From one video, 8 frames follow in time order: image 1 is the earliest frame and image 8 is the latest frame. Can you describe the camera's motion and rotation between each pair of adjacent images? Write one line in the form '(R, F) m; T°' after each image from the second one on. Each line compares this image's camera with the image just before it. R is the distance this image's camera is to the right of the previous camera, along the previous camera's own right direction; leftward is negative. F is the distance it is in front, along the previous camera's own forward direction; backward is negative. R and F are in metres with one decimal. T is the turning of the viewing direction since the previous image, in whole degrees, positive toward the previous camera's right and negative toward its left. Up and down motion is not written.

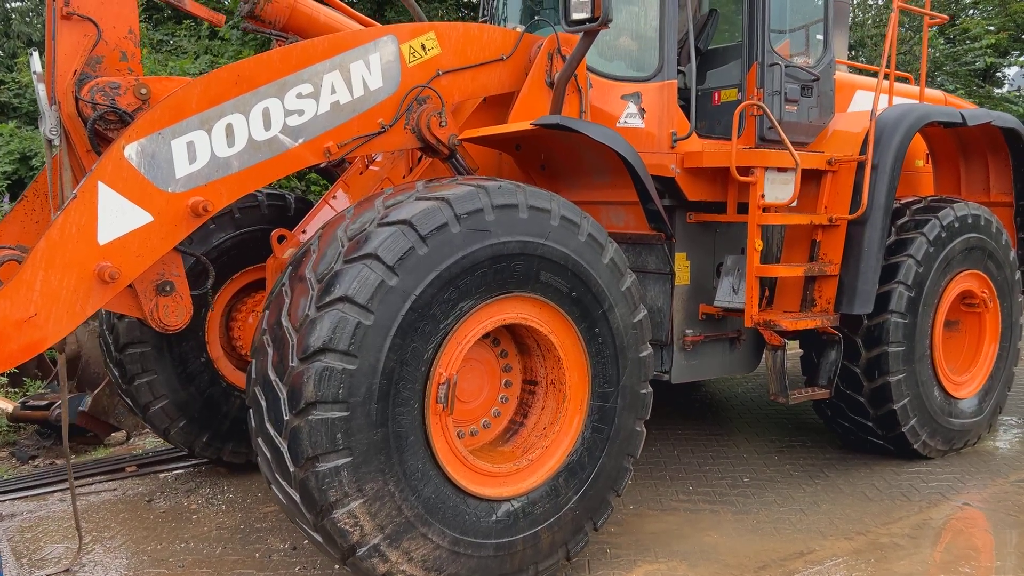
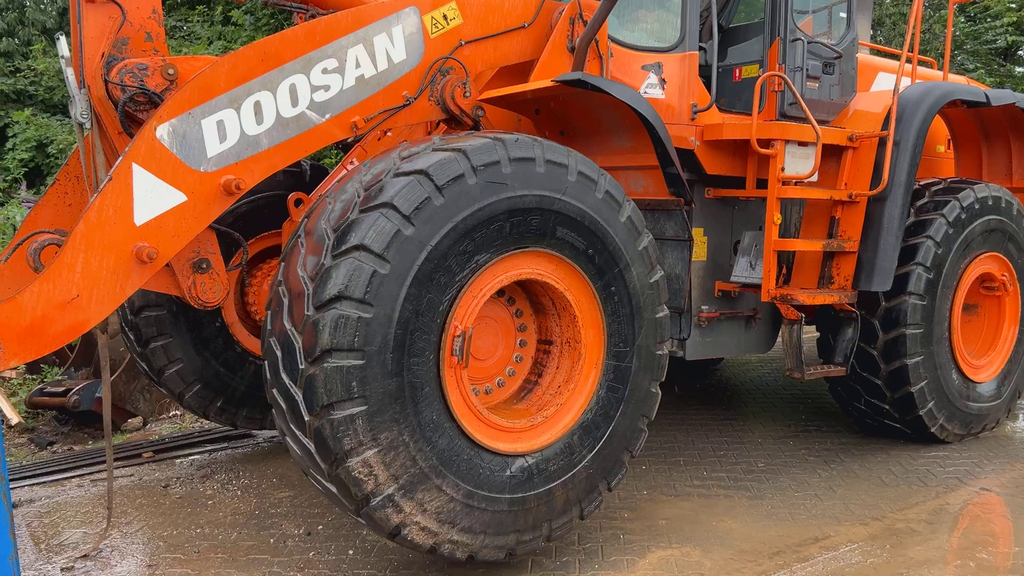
(0.0, 0.0) m; -1°
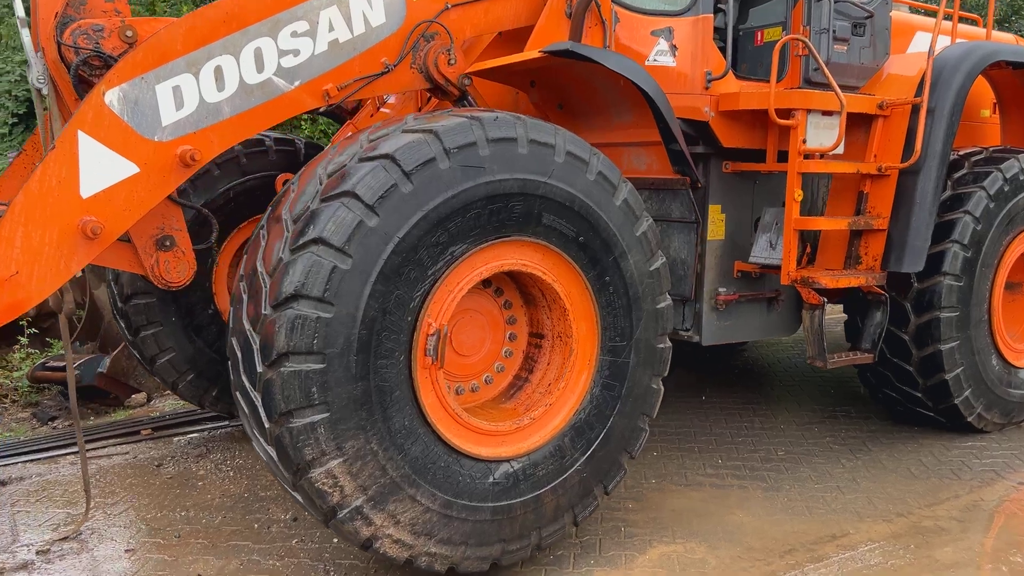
(+0.2, +0.2) m; -3°
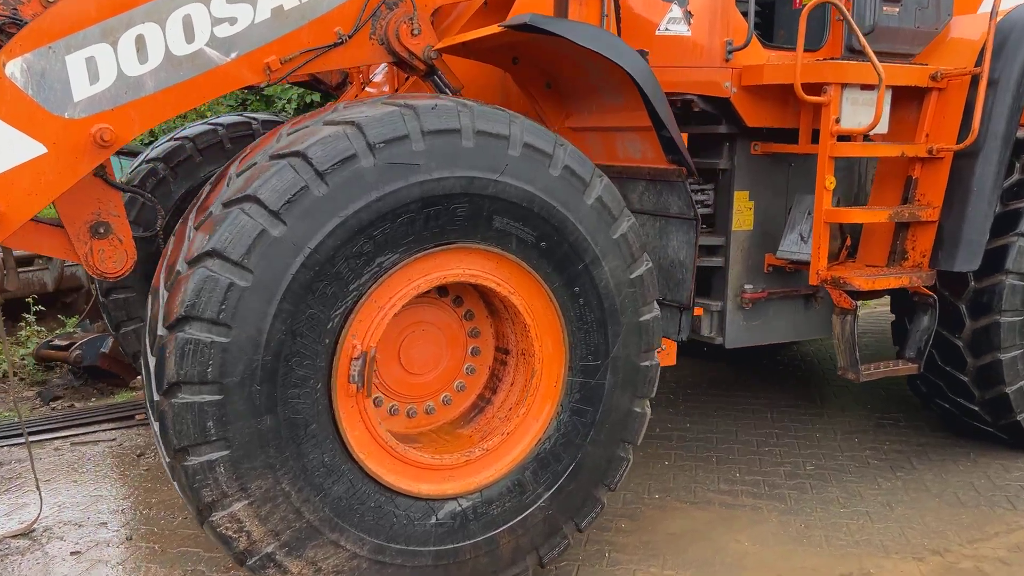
(+0.3, +0.3) m; -5°
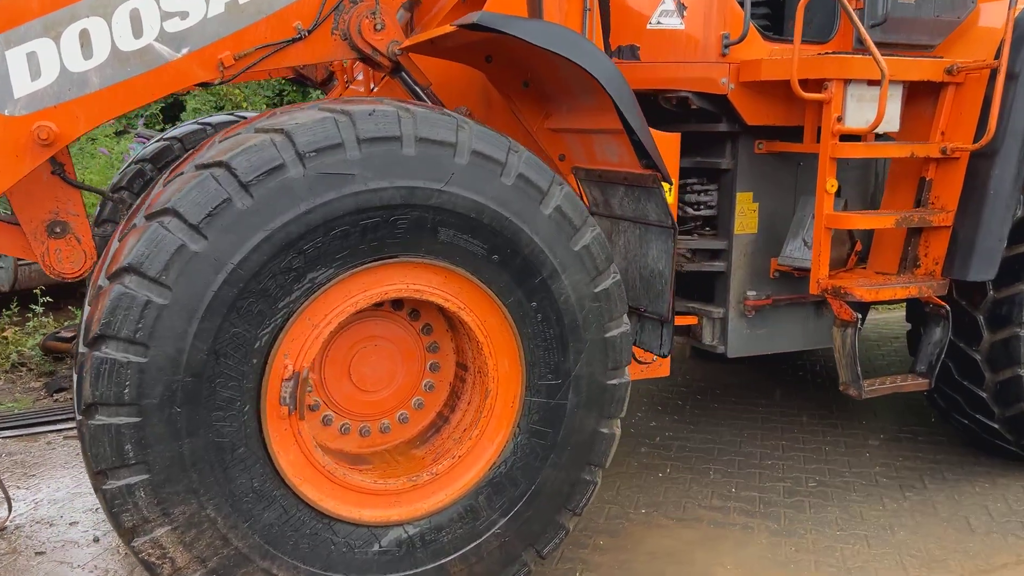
(+0.2, +0.1) m; -4°
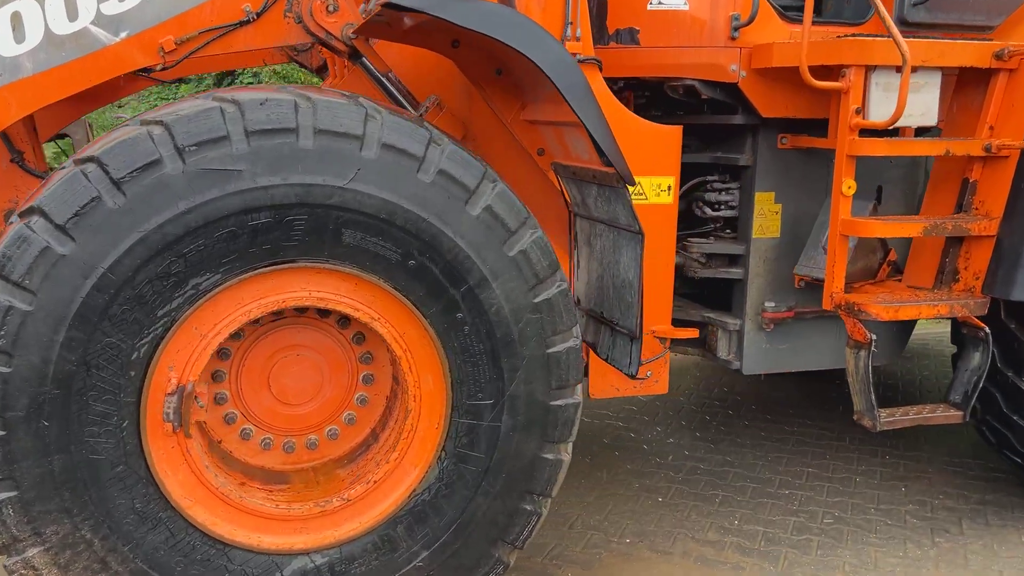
(+0.4, +0.2) m; -7°
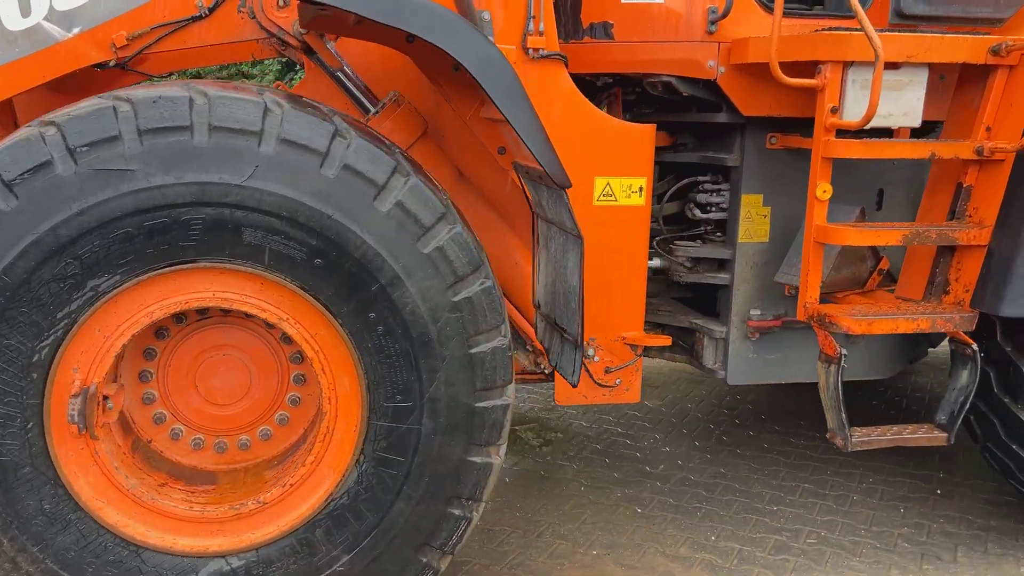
(+0.3, +0.1) m; -5°
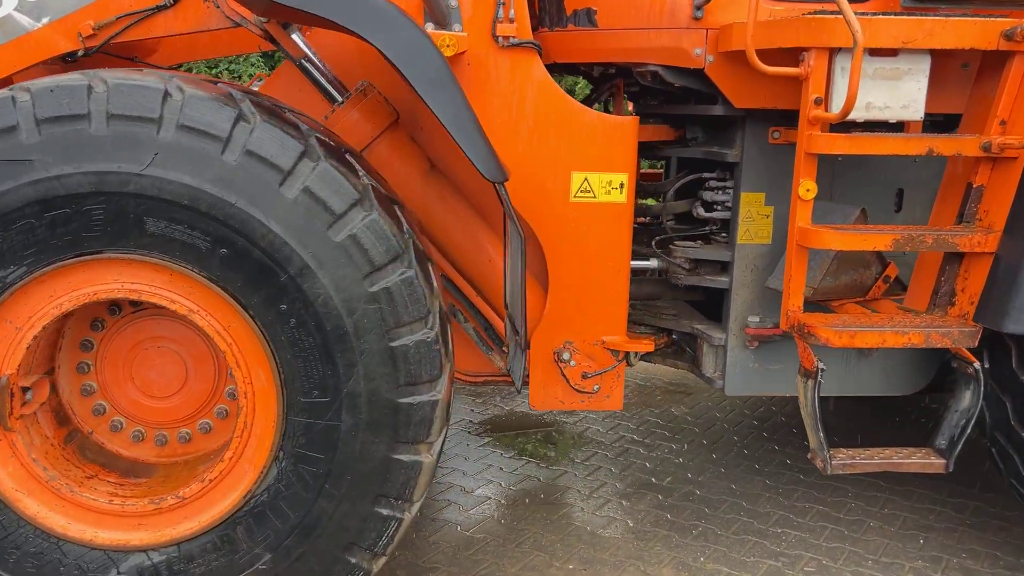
(+0.3, +0.1) m; -6°
